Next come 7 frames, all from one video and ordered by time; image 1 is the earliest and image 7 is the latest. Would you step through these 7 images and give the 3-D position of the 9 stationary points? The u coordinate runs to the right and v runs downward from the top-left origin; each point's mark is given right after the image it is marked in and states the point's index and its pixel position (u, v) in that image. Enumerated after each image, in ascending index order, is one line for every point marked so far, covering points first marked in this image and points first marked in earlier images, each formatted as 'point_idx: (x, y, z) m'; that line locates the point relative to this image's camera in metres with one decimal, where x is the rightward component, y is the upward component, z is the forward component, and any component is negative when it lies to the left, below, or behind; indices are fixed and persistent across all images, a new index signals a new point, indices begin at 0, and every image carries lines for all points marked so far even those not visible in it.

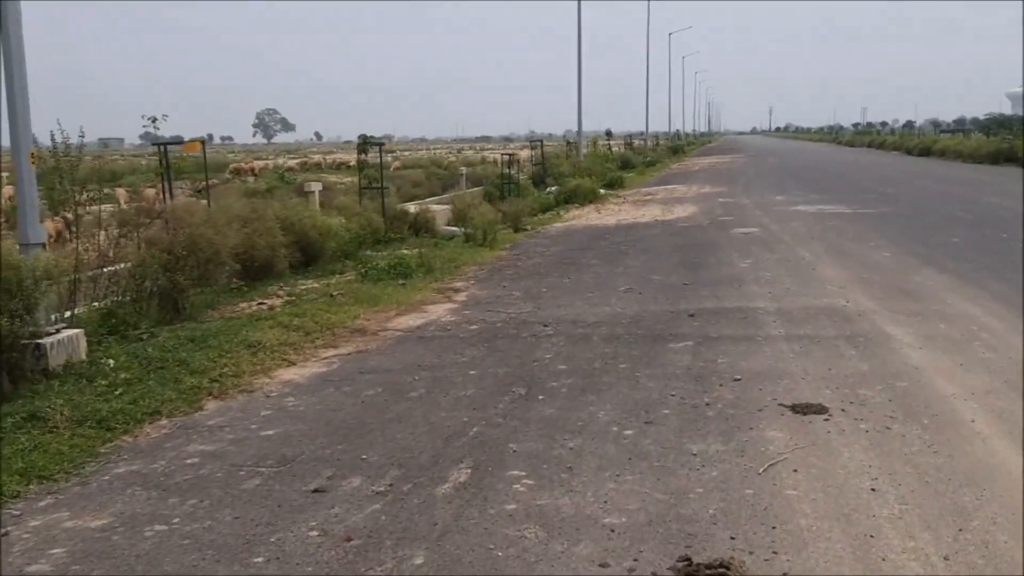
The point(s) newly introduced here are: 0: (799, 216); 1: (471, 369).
0: (+5.8, +1.5, +19.8) m
1: (-0.3, -0.6, +7.6) m
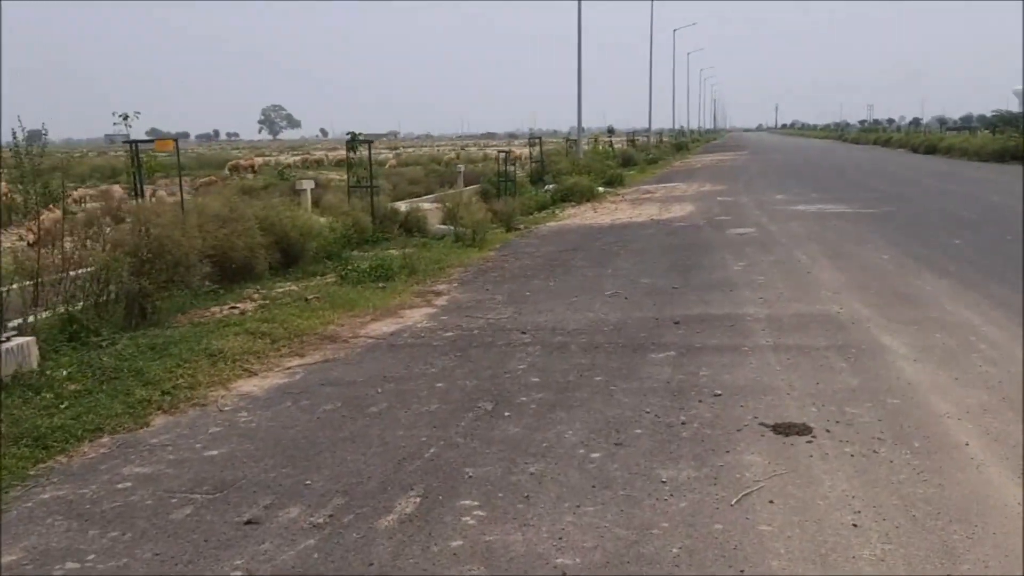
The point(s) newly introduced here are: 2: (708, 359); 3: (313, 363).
0: (+5.7, +1.4, +19.3) m
1: (-0.5, -0.7, +7.2) m
2: (+1.5, -0.6, +7.6) m
3: (-1.6, -0.6, +8.0) m
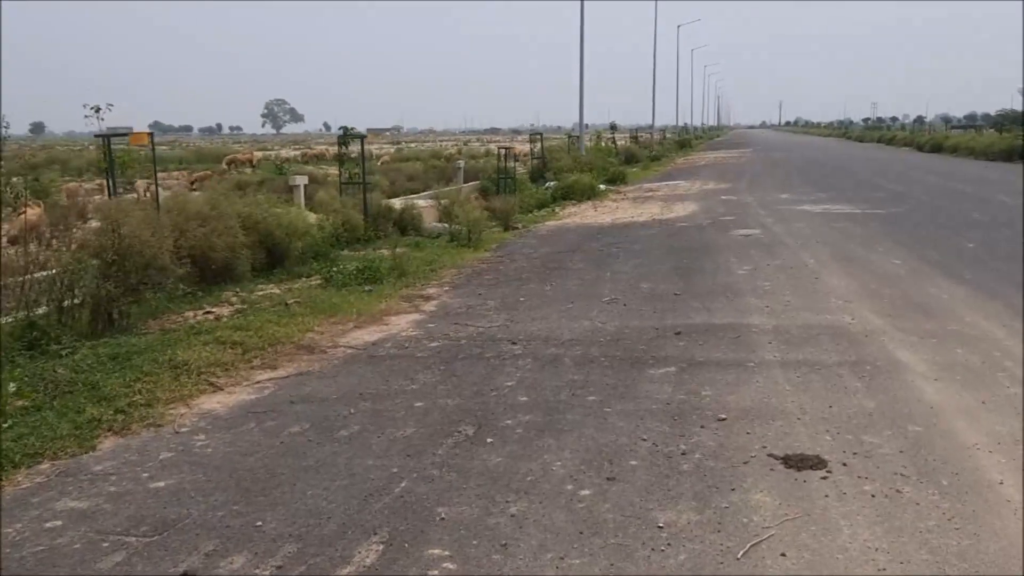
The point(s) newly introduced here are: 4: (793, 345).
0: (+5.6, +1.4, +18.7) m
1: (-0.6, -0.8, +6.6) m
2: (+1.4, -0.6, +7.0) m
3: (-1.7, -0.7, +7.5) m
4: (+2.3, -0.5, +8.0) m
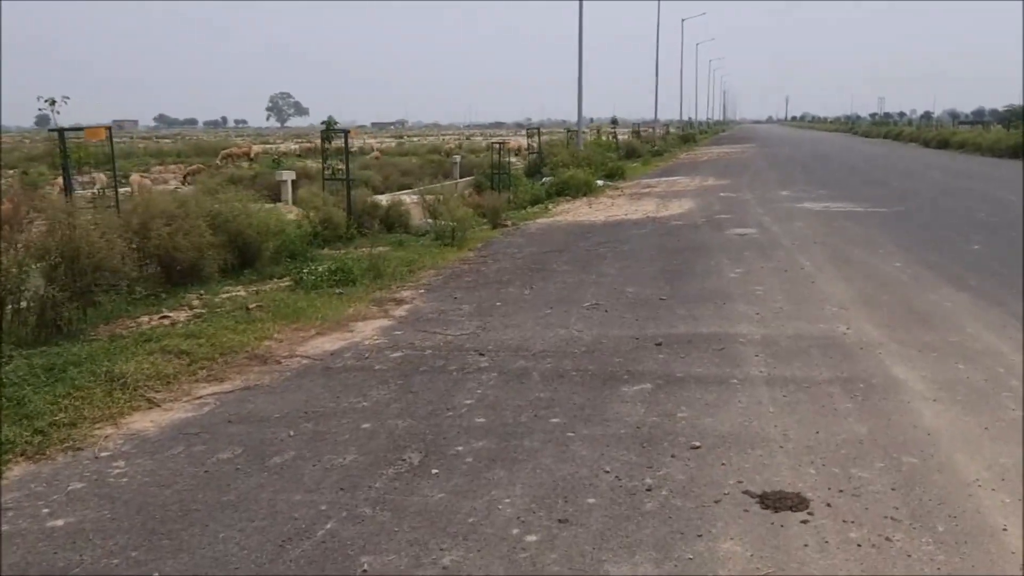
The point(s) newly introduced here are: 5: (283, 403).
0: (+5.4, +1.4, +18.1) m
1: (-0.9, -0.8, +6.1) m
2: (+1.2, -0.7, +6.5) m
3: (-2.0, -0.7, +6.9) m
4: (+2.0, -0.5, +7.4) m
5: (-1.5, -0.8, +6.6) m
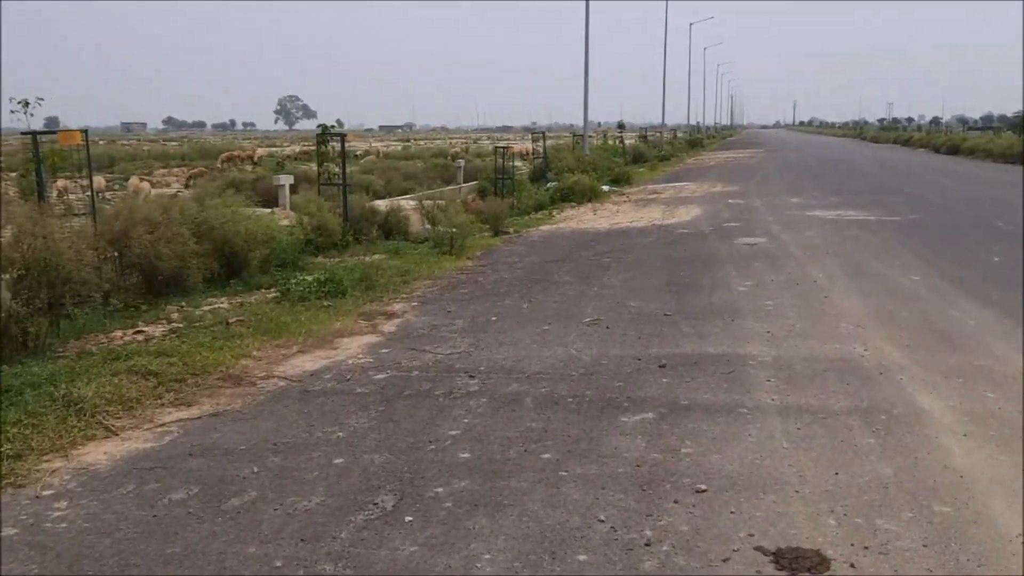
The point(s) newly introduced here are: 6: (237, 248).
0: (+5.4, +1.2, +17.5) m
1: (-1.0, -0.9, +5.5) m
2: (+1.1, -0.8, +5.9) m
3: (-2.1, -0.8, +6.4) m
4: (+2.0, -0.7, +6.8) m
5: (-1.6, -0.9, +6.0) m
6: (-3.4, +0.5, +12.0) m
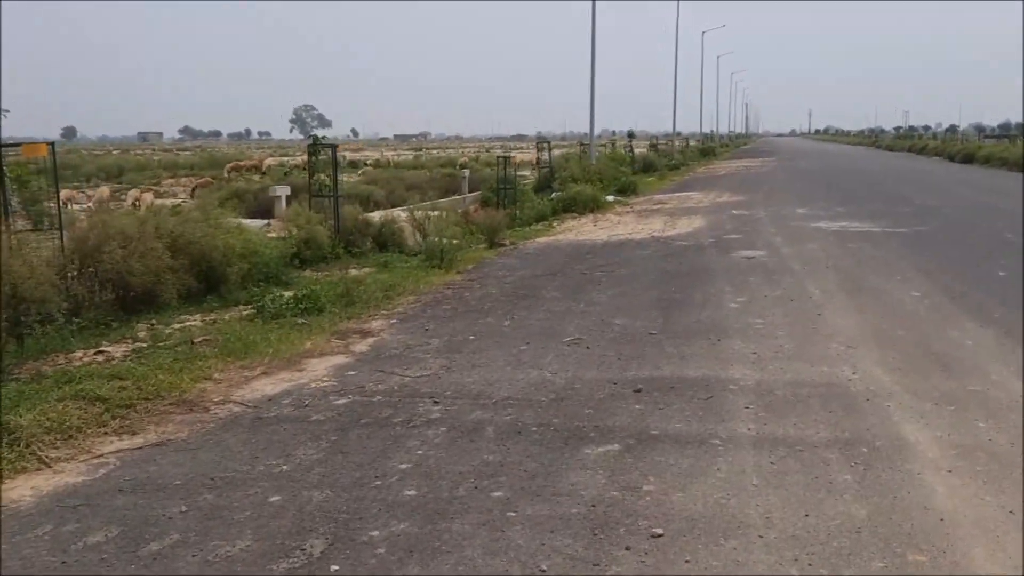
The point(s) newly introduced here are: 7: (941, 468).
0: (+5.3, +0.9, +17.1) m
1: (-1.2, -1.1, +5.2) m
2: (+0.8, -1.0, +5.5) m
3: (-2.3, -1.0, +6.0) m
4: (+1.7, -0.8, +6.4) m
5: (-1.9, -1.0, +5.7) m
6: (-3.5, +0.3, +11.7) m
7: (+2.3, -1.0, +5.3) m
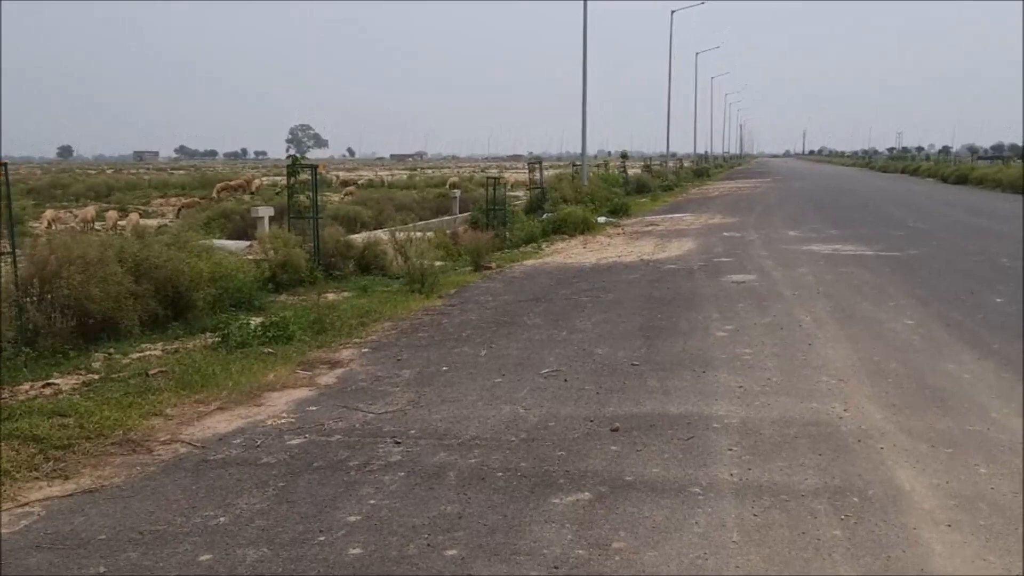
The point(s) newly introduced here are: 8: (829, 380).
0: (+5.1, +0.5, +16.7) m
1: (-1.4, -1.2, +4.7) m
2: (+0.6, -1.2, +5.1) m
3: (-2.5, -1.2, +5.5) m
4: (+1.5, -1.0, +6.0) m
5: (-2.1, -1.2, +5.2) m
6: (-3.8, 0.0, +11.3) m
7: (+2.1, -1.2, +4.9) m
8: (+2.6, -0.7, +8.0) m
